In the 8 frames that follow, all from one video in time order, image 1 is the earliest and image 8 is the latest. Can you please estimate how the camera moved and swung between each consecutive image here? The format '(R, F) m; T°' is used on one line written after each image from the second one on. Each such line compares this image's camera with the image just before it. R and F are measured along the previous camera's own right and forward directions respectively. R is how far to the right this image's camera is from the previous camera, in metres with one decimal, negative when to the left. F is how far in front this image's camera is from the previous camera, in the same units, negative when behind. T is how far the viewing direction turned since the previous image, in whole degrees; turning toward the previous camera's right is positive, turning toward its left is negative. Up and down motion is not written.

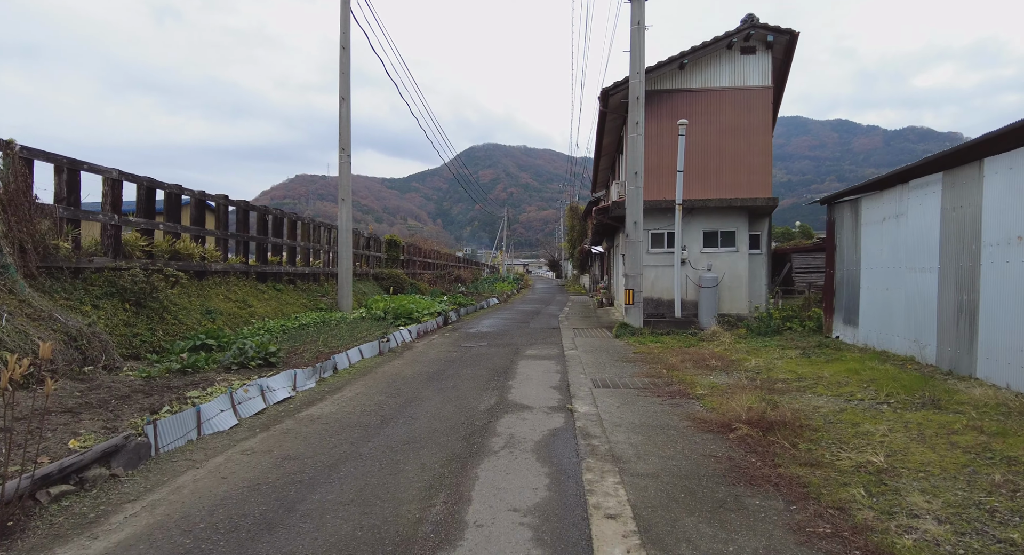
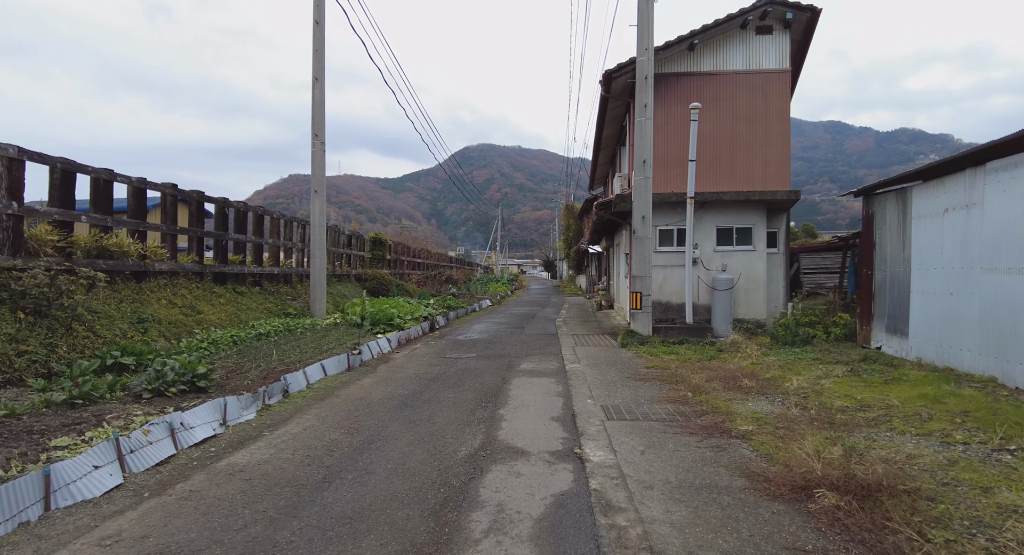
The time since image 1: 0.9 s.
(0.0, +1.2) m; +1°
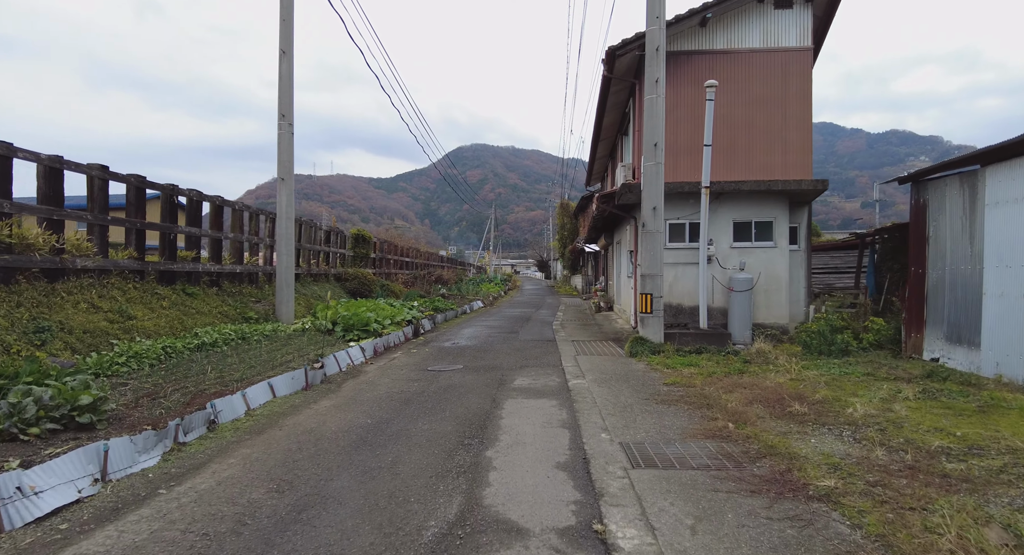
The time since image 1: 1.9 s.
(0.0, +1.2) m; +1°
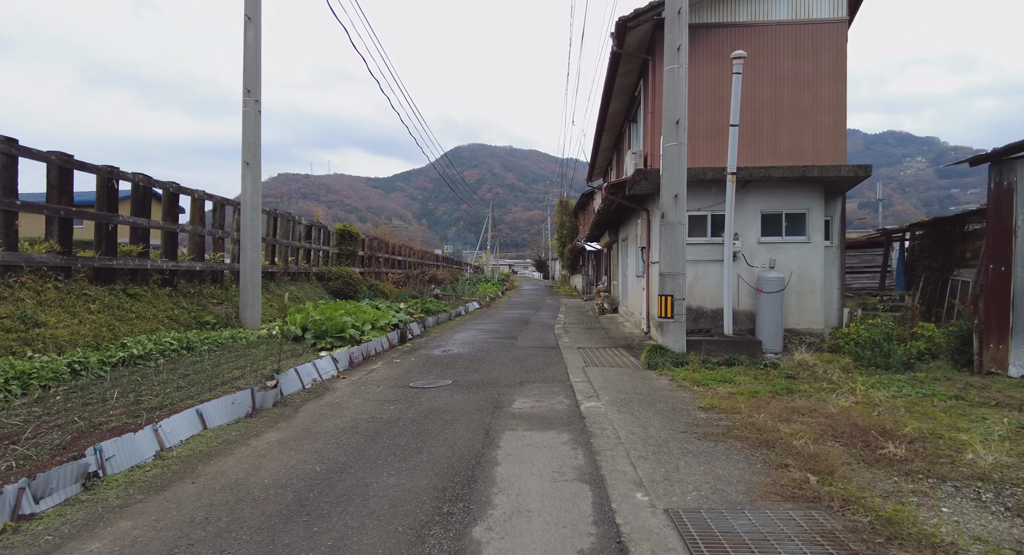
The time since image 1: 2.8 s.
(0.0, +1.2) m; 0°
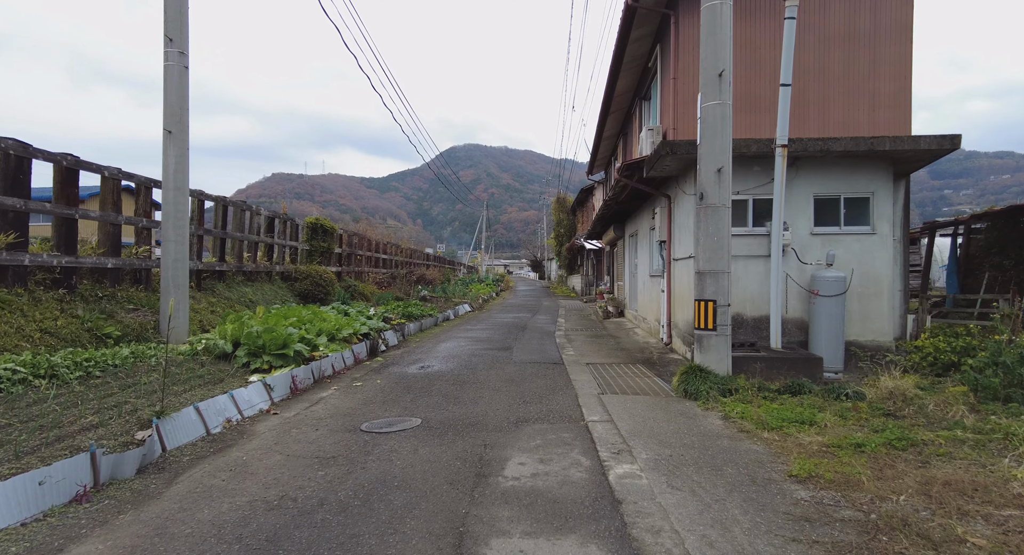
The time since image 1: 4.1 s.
(0.0, +1.7) m; 0°
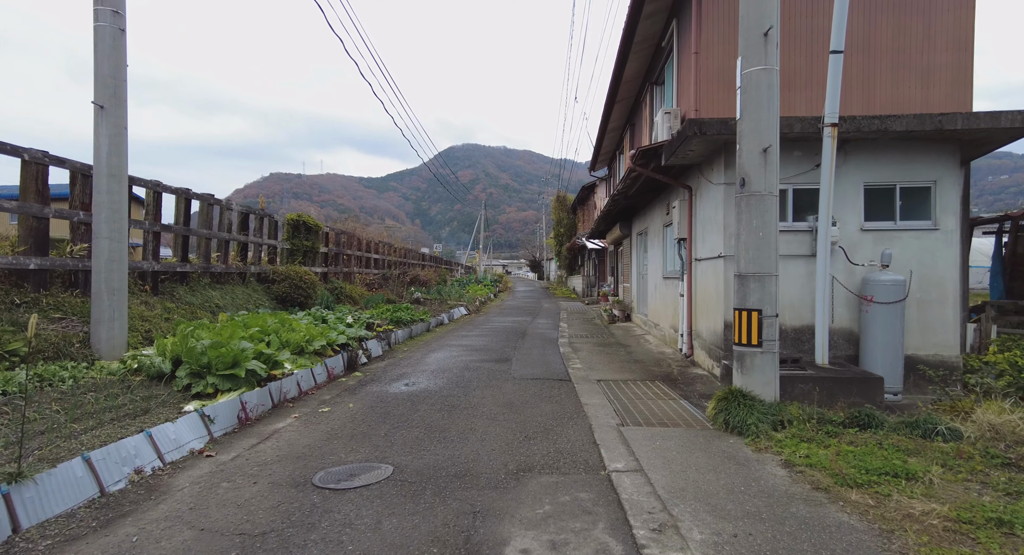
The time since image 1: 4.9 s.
(0.0, +1.0) m; 0°
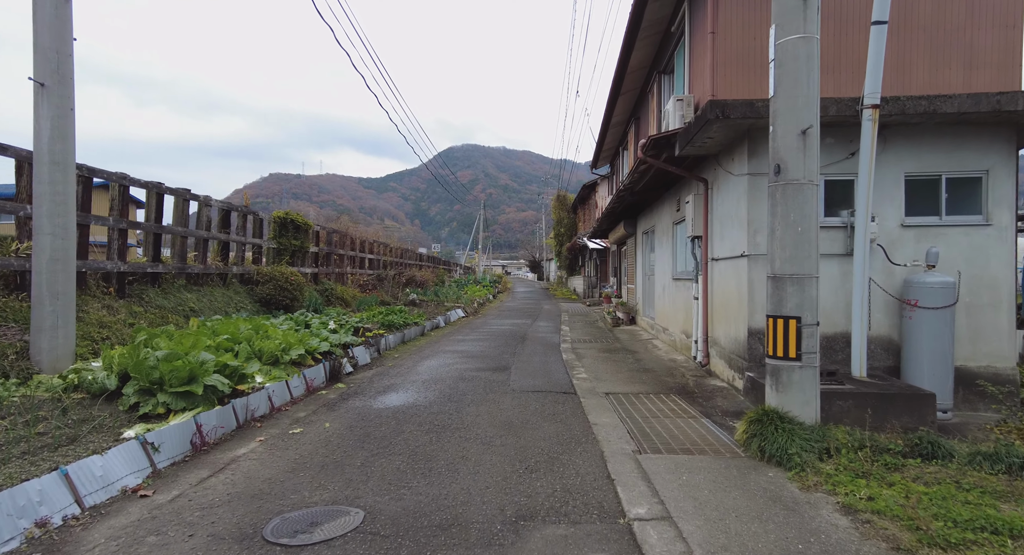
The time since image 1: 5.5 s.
(0.0, +0.6) m; 0°
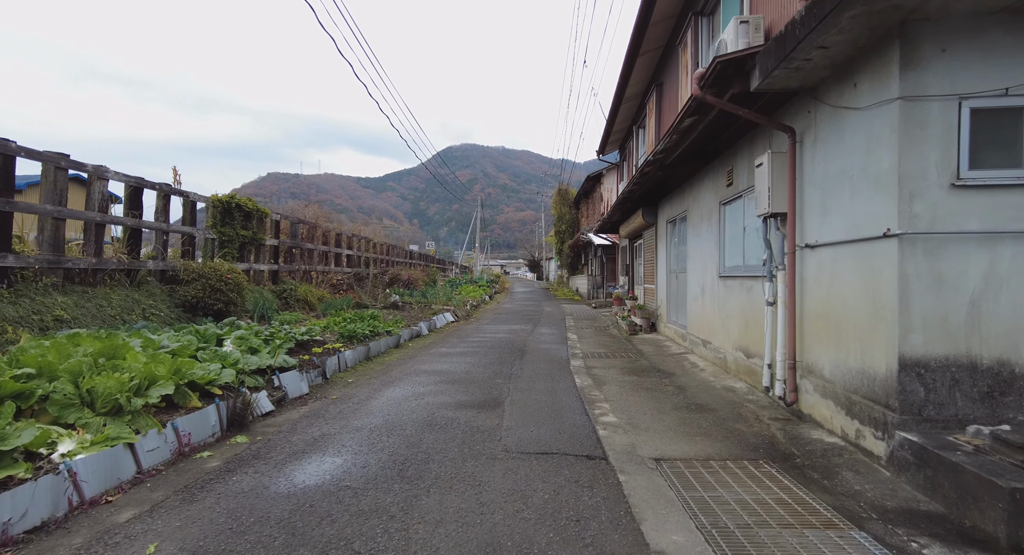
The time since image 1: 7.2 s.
(0.0, +2.2) m; 0°
